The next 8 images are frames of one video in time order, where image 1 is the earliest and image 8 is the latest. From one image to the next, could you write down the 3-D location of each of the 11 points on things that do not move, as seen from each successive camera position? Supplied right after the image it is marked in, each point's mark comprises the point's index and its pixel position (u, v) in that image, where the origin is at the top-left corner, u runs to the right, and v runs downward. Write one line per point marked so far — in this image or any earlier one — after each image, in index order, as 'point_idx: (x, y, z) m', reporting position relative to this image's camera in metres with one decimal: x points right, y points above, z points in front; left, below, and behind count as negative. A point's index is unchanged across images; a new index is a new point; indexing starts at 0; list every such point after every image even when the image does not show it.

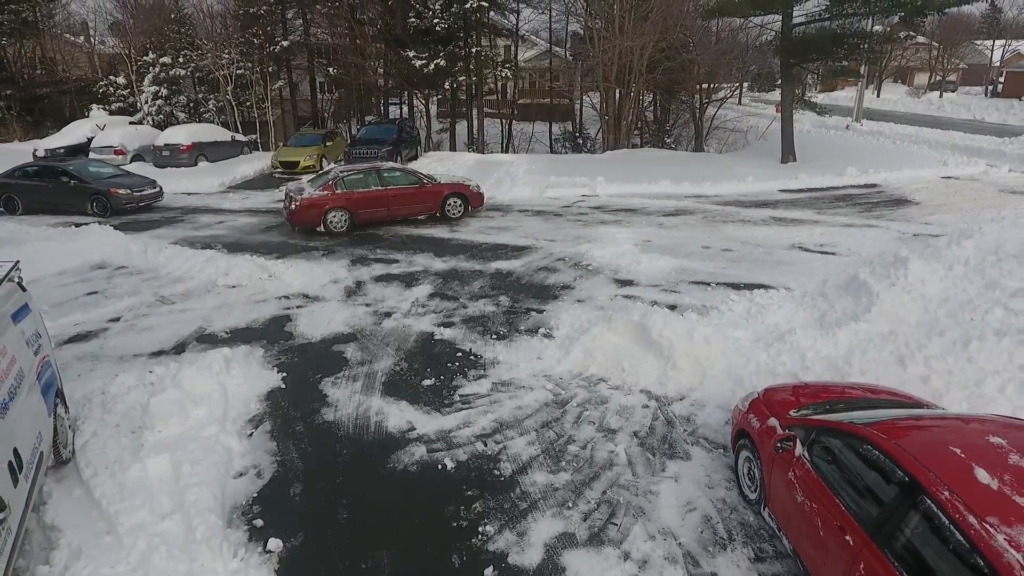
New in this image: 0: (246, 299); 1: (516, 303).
0: (-3.1, -0.1, +7.3) m
1: (0.0, -0.2, +7.1) m
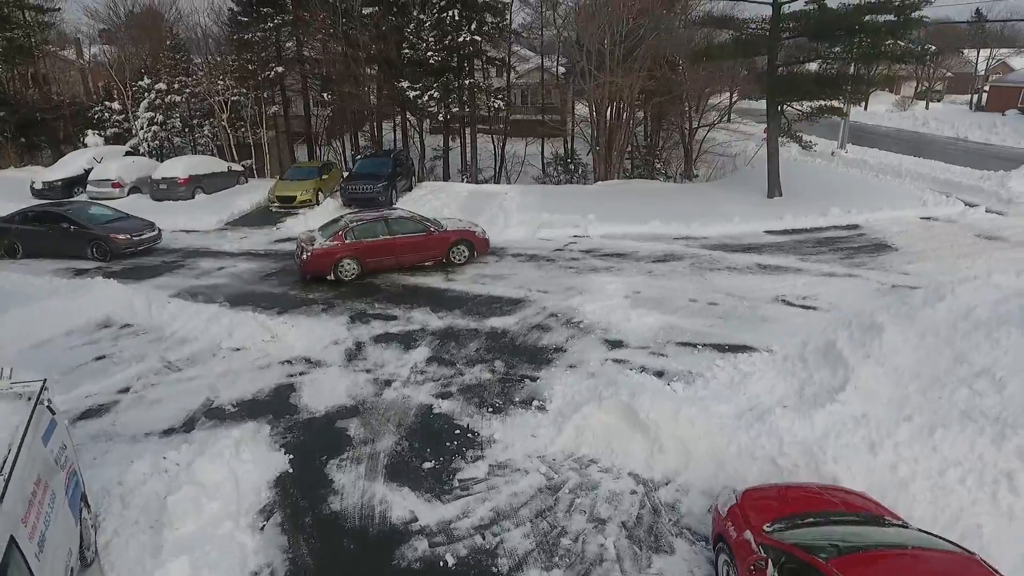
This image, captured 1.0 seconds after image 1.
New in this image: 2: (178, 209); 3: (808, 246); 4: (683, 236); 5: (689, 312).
0: (-3.2, -0.9, +7.6) m
1: (0.0, -1.0, +7.4) m
2: (-8.3, +1.9, +15.4) m
3: (+5.5, +0.8, +11.7) m
4: (+3.4, +1.0, +12.5) m
5: (+2.6, -0.3, +9.0) m
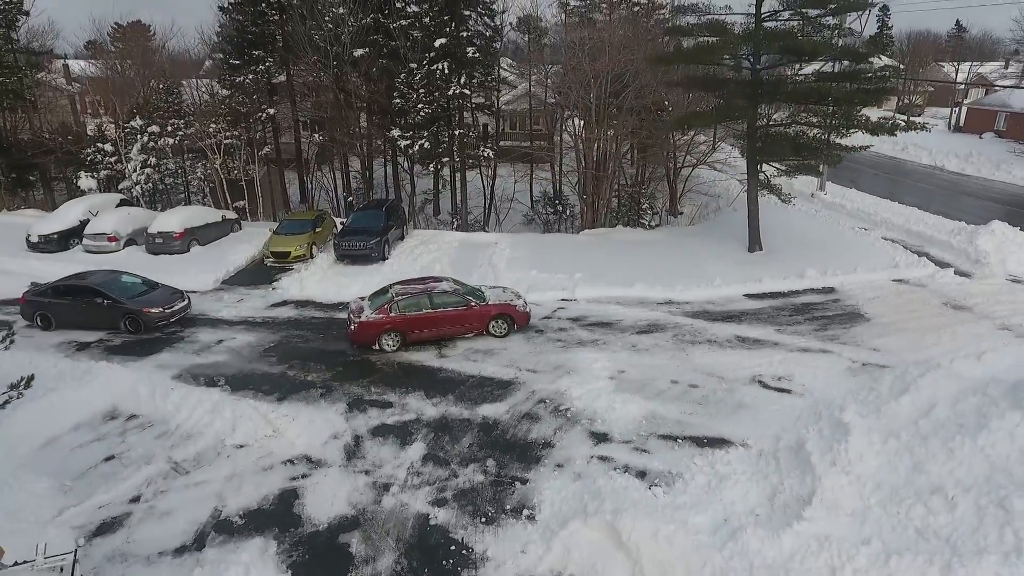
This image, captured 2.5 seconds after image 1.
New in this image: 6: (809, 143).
0: (-3.3, -2.3, +8.0) m
1: (-0.1, -2.3, +7.8) m
2: (-8.5, +0.5, +15.7) m
3: (+5.3, -0.5, +12.2) m
4: (+3.2, -0.3, +13.0) m
5: (+2.4, -1.7, +9.5) m
6: (+7.0, +3.4, +14.6) m
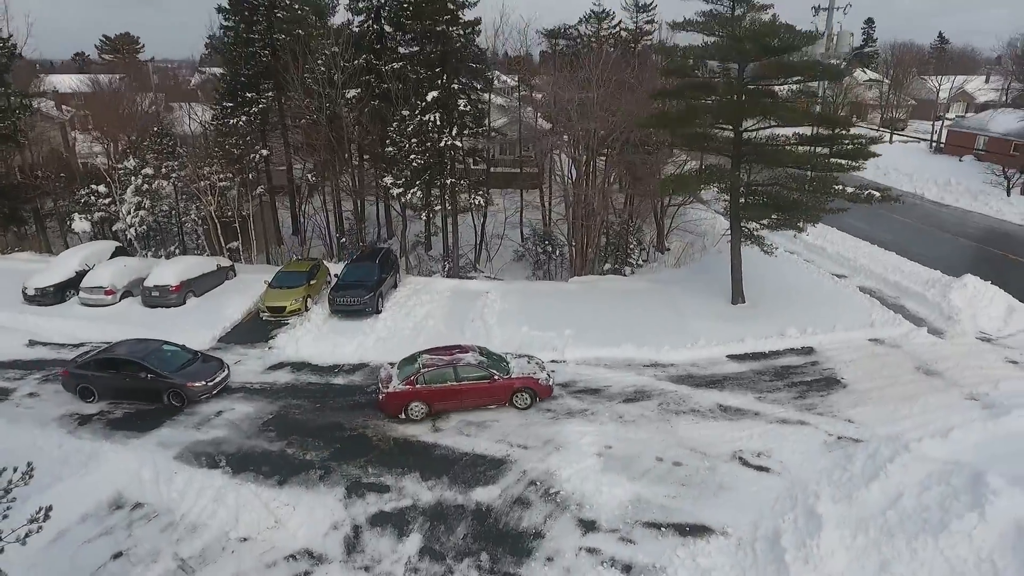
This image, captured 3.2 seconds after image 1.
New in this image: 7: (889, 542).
0: (-3.4, -3.7, +8.3) m
1: (-0.2, -3.7, +8.3) m
2: (-8.8, -0.9, +16.0) m
3: (+5.2, -1.8, +12.7) m
4: (+3.0, -1.6, +13.5) m
5: (+2.3, -3.0, +10.0) m
6: (+6.7, +2.1, +15.1) m
7: (+4.8, -3.2, +7.9) m
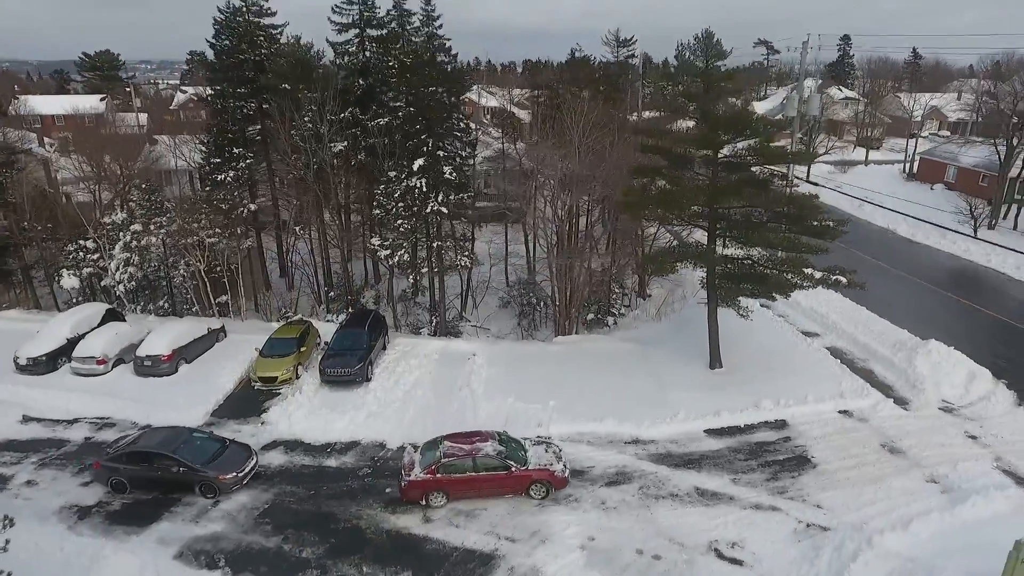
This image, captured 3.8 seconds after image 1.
0: (-3.5, -5.5, +8.8) m
1: (-0.4, -5.5, +8.8) m
2: (-9.1, -2.8, +16.3) m
3: (+4.9, -3.6, +13.4) m
4: (+2.7, -3.4, +14.1) m
5: (+2.1, -4.8, +10.5) m
6: (+6.4, +0.3, +15.8) m
7: (+4.6, -5.0, +8.6) m
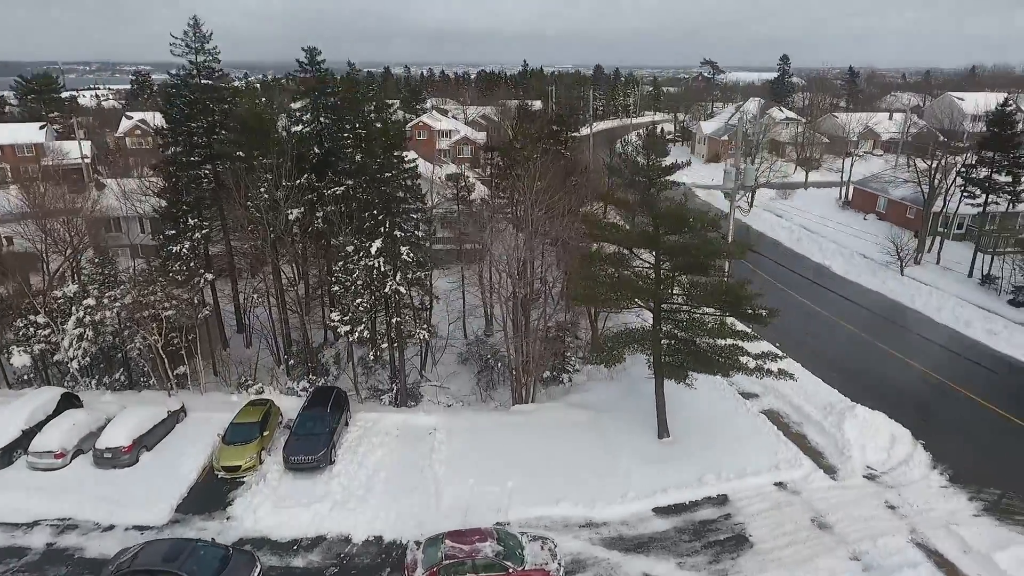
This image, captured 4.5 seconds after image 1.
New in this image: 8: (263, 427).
0: (-4.1, -7.8, +9.3) m
1: (-0.9, -7.7, +9.5) m
2: (-10.2, -5.3, +16.4) m
3: (+4.0, -5.8, +14.4) m
4: (+1.8, -5.6, +15.0) m
5: (+1.4, -7.0, +11.4) m
6: (+5.2, -1.8, +16.9) m
7: (+4.1, -7.1, +9.6) m
8: (-7.2, -4.0, +18.0) m
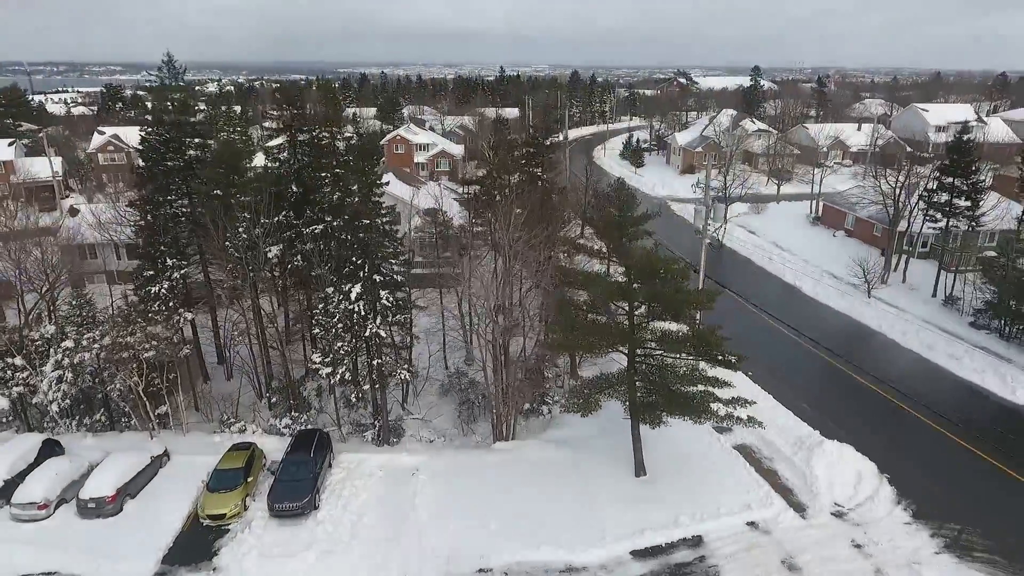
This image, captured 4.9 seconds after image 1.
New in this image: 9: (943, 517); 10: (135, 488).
0: (-4.3, -9.2, +9.5) m
1: (-1.2, -9.1, +9.8) m
2: (-10.7, -6.7, +16.5) m
3: (+3.6, -7.0, +14.9) m
4: (+1.3, -6.9, +15.4) m
5: (+1.1, -8.3, +11.8) m
6: (+4.7, -3.0, +17.5) m
7: (+3.8, -8.4, +10.1) m
8: (-7.7, -5.3, +18.1) m
9: (+11.5, -6.1, +16.8) m
10: (-11.0, -5.8, +18.2) m
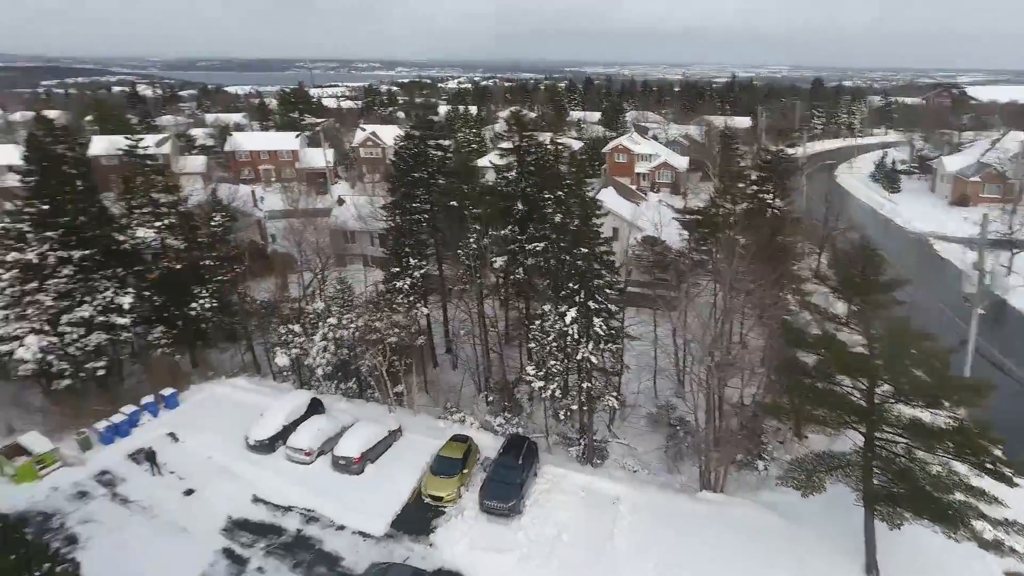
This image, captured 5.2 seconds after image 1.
0: (-1.7, -10.0, +10.2) m
1: (+1.4, -10.2, +9.5) m
2: (-5.3, -6.8, +18.7) m
3: (+7.7, -8.9, +12.9) m
4: (+5.7, -8.5, +14.0) m
5: (+4.2, -9.8, +10.7) m
6: (+10.0, -5.1, +14.9) m
7: (+6.3, -10.2, +8.3) m
8: (-1.8, -5.9, +19.4) m
9: (+15.9, -9.0, +12.2) m
10: (-4.9, -5.9, +20.4) m
